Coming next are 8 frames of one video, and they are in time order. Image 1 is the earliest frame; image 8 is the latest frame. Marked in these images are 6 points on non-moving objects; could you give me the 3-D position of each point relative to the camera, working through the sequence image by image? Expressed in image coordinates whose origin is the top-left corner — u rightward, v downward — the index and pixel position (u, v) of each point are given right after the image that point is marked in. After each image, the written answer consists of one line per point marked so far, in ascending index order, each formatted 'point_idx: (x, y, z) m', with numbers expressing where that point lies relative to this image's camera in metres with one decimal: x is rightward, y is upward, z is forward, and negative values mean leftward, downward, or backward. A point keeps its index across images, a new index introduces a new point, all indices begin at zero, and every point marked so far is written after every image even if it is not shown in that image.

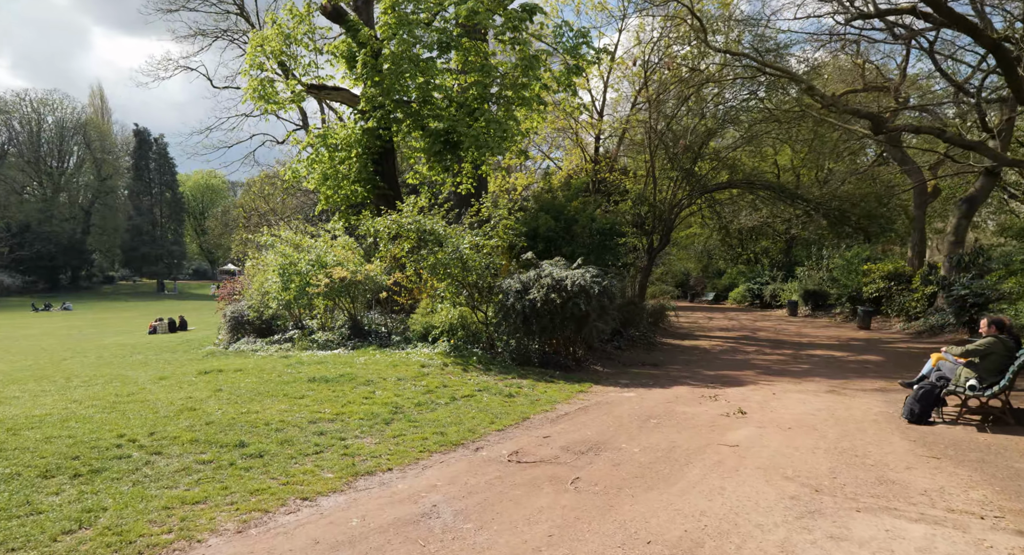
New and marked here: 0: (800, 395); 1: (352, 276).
0: (+4.3, -1.7, +10.5) m
1: (-3.1, 0.0, +13.6) m
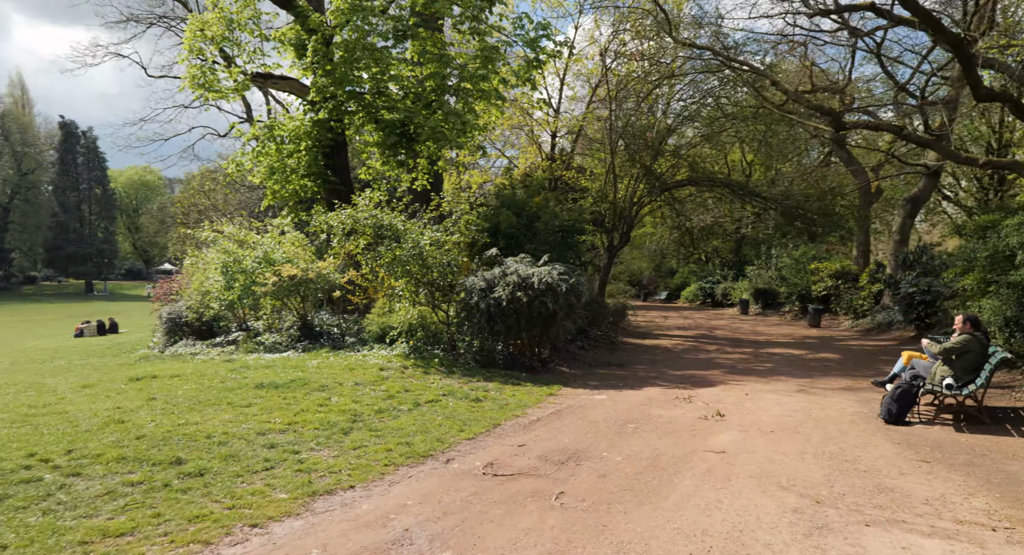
0: (+3.8, -1.7, +10.3) m
1: (-3.8, +0.1, +12.8) m
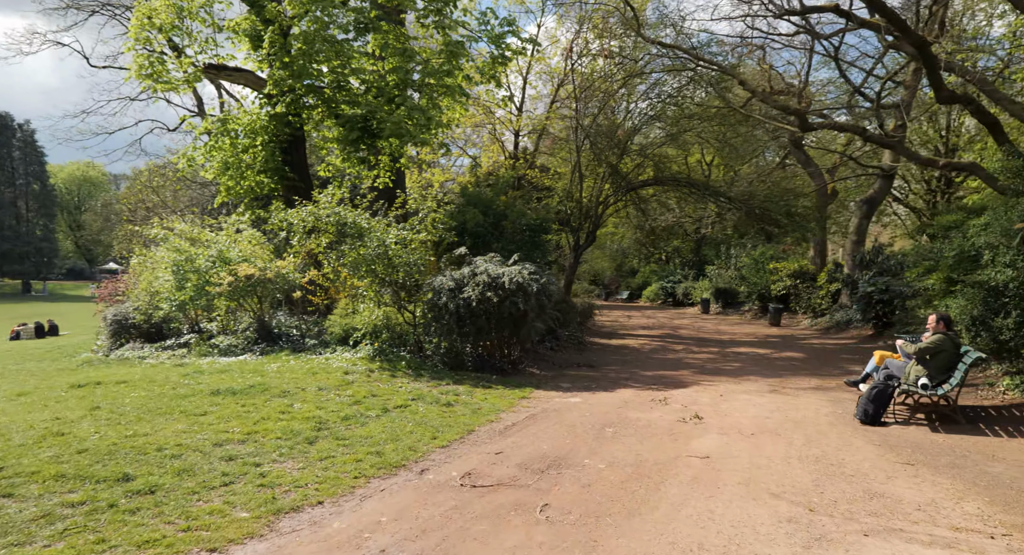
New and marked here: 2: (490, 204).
0: (+3.4, -1.7, +10.2) m
1: (-4.3, +0.1, +12.3) m
2: (-0.5, +1.7, +16.5) m
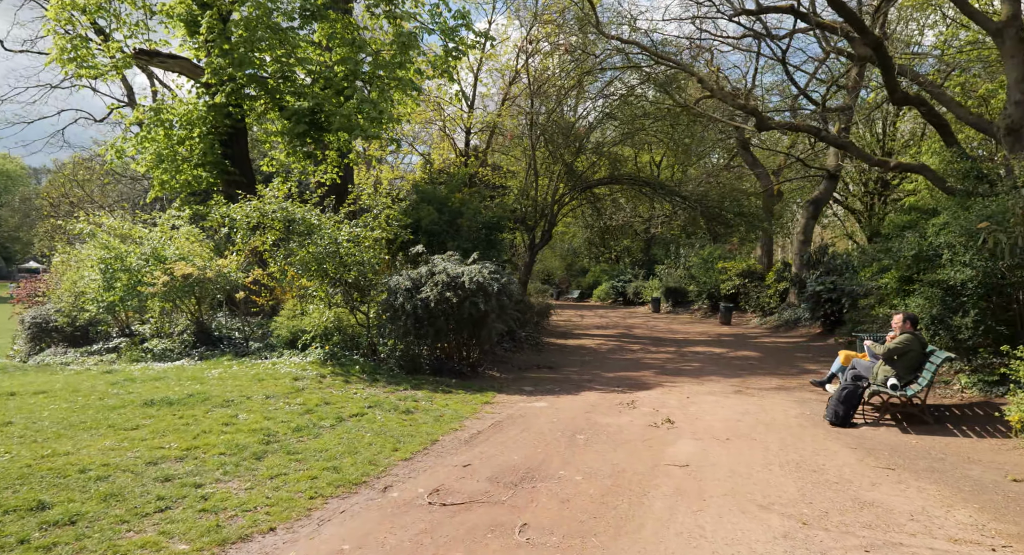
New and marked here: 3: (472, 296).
0: (+2.8, -1.7, +10.0) m
1: (-5.0, +0.1, +11.5) m
2: (-1.5, +1.7, +16.0) m
3: (-0.6, -0.3, +10.6) m
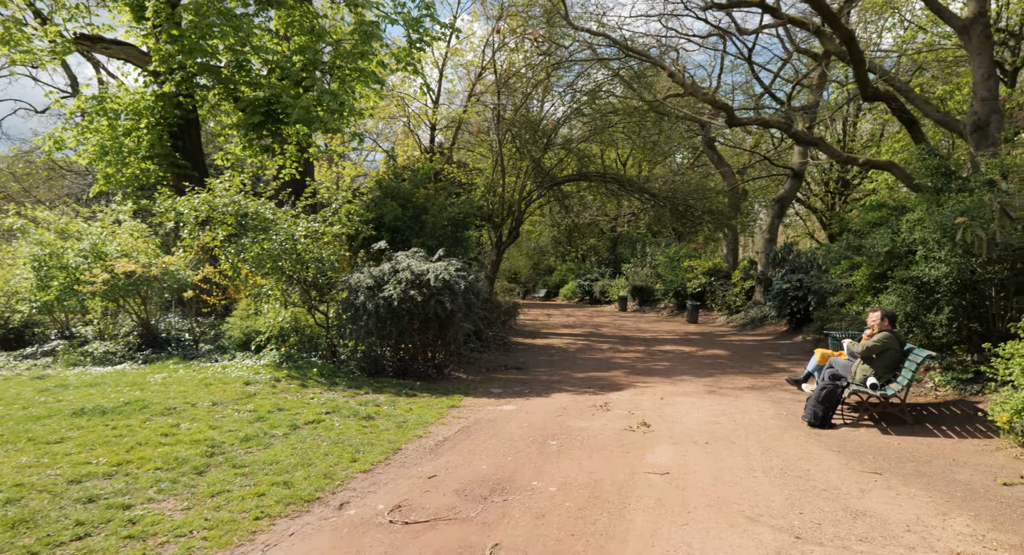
0: (+2.4, -1.6, +9.6) m
1: (-5.5, +0.1, +10.8) m
2: (-2.3, +1.8, +15.5) m
3: (-1.1, -0.2, +10.1) m
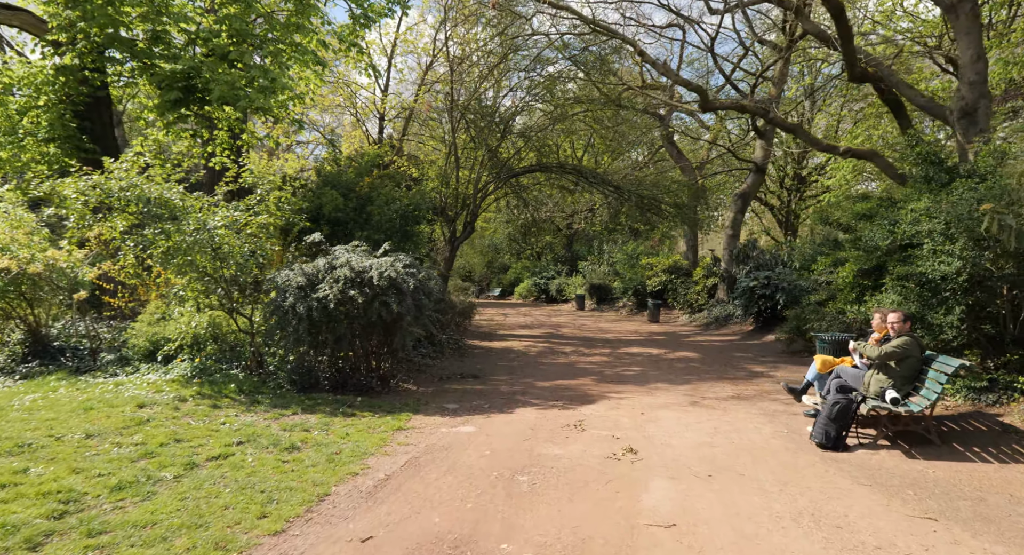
0: (+1.9, -1.6, +8.4) m
1: (-6.1, +0.1, +9.1) m
2: (-3.1, +1.8, +14.0) m
3: (-1.6, -0.2, +8.7) m
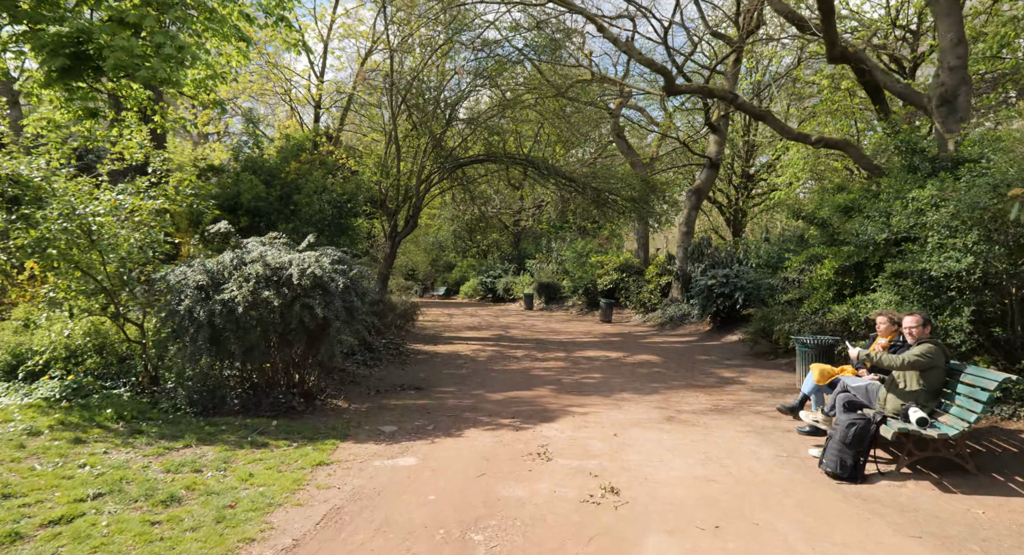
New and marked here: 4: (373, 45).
0: (+1.4, -1.6, +7.2) m
1: (-6.6, +0.1, +7.2) m
2: (-4.1, +1.8, +12.3) m
3: (-2.1, -0.2, +7.2) m
4: (-3.8, +6.4, +19.6) m
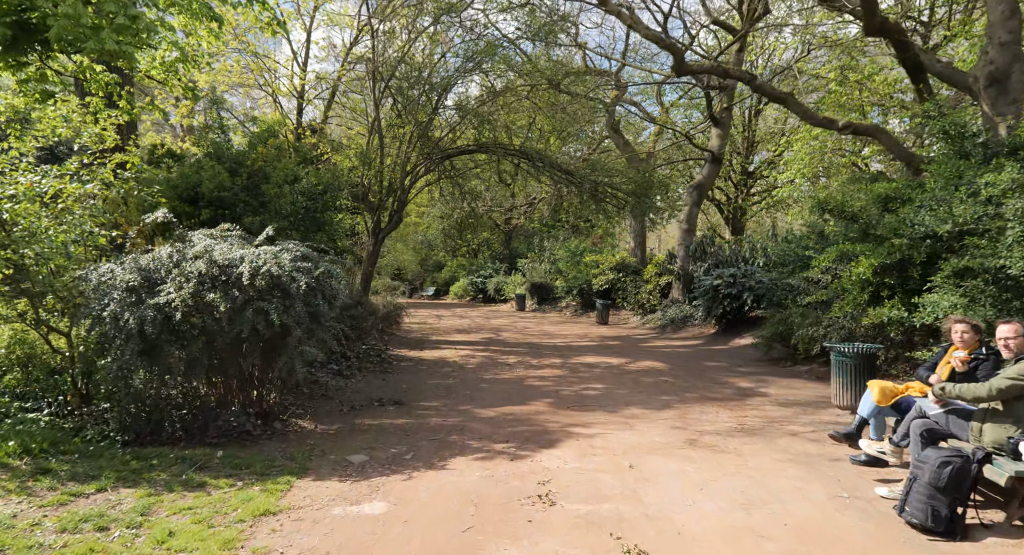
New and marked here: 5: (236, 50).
0: (+1.3, -1.6, +6.0) m
1: (-6.7, +0.1, +5.9) m
2: (-4.2, +1.8, +11.0) m
3: (-2.2, -0.2, +5.9) m
4: (-4.0, +6.5, +18.3) m
5: (-7.5, +6.2, +19.3) m
